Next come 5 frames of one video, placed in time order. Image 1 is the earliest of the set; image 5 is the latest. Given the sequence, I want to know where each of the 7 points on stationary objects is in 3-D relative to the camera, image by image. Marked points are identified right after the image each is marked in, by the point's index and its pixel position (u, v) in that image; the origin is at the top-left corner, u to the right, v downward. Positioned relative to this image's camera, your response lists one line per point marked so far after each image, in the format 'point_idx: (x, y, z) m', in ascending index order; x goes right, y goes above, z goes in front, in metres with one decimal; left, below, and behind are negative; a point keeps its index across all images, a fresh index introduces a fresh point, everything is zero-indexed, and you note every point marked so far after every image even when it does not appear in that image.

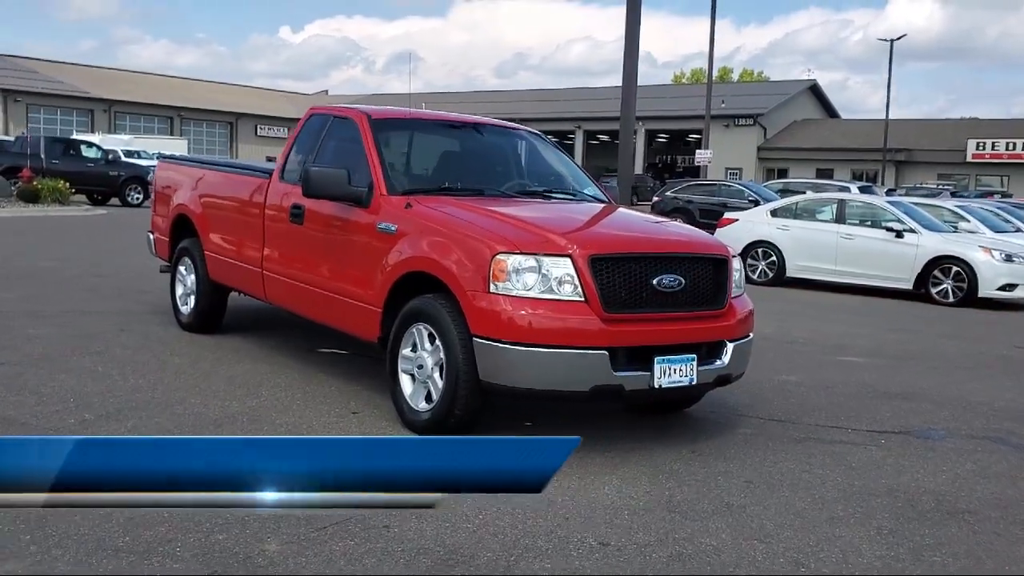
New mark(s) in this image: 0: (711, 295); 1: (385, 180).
0: (+1.2, 0.0, +6.0) m
1: (-0.8, +0.7, +6.6) m
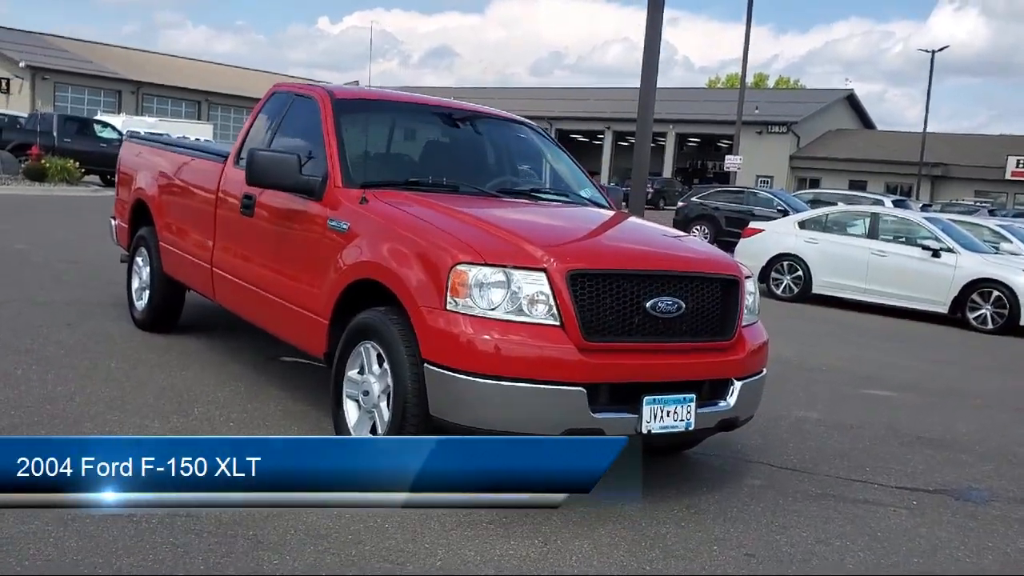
0: (+1.0, -0.2, +5.0) m
1: (-1.0, +0.7, +5.7) m
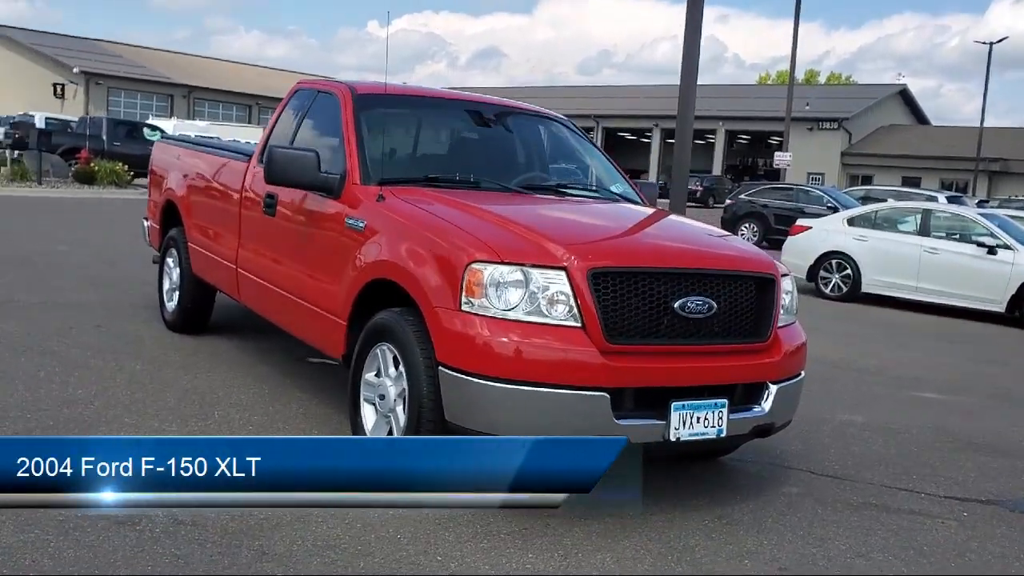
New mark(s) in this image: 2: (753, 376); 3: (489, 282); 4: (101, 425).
0: (+1.1, -0.2, +4.7) m
1: (-0.8, +0.7, +5.5) m
2: (+1.1, -0.4, +4.6) m
3: (-0.1, 0.0, +4.3) m
4: (-2.2, -0.7, +5.3) m
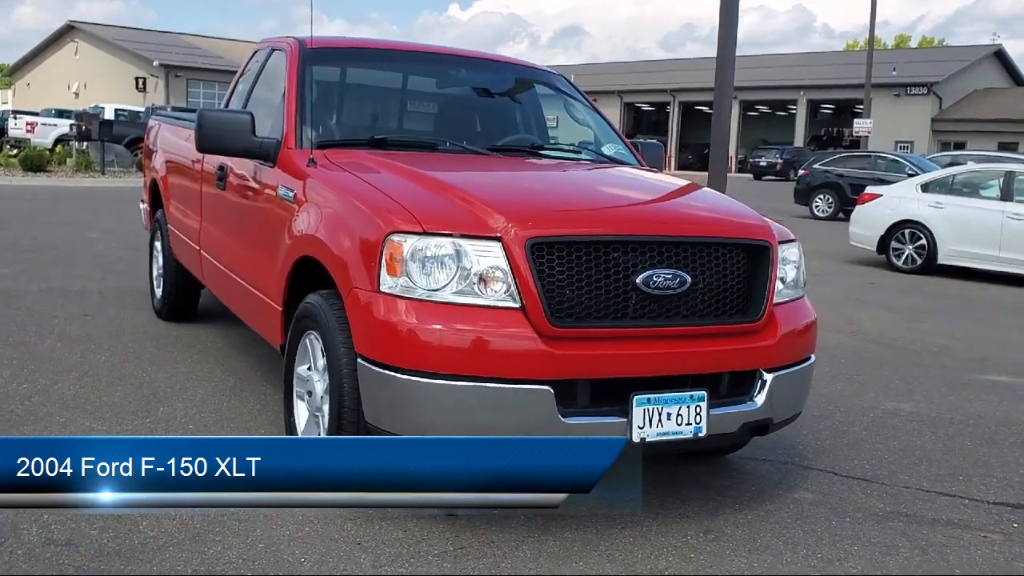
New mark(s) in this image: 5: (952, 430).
0: (+0.9, 0.0, +3.9) m
1: (-1.0, +0.8, +4.9) m
2: (+0.9, -0.3, +3.9) m
3: (-0.4, +0.1, +3.6) m
4: (-2.3, -0.7, +4.8) m
5: (+2.5, -0.8, +5.8) m
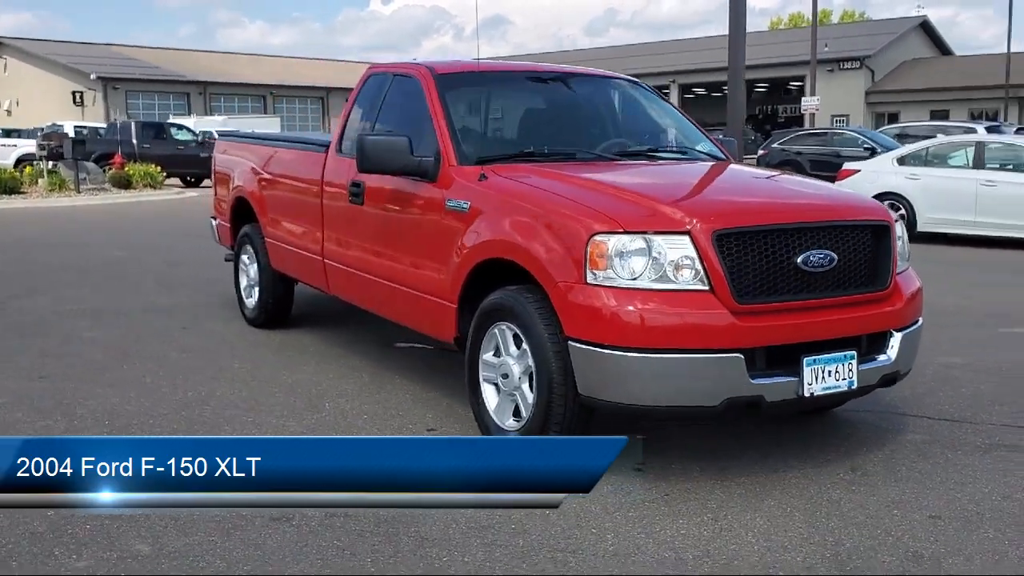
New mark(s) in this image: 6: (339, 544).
0: (+1.7, +0.1, +4.7) m
1: (-0.3, +0.8, +5.5) m
2: (+1.7, -0.2, +4.6) m
3: (+0.4, +0.2, +4.3) m
4: (-1.6, -0.7, +5.4) m
5: (+3.2, -0.6, +6.6) m
6: (-0.7, -1.0, +3.8) m
